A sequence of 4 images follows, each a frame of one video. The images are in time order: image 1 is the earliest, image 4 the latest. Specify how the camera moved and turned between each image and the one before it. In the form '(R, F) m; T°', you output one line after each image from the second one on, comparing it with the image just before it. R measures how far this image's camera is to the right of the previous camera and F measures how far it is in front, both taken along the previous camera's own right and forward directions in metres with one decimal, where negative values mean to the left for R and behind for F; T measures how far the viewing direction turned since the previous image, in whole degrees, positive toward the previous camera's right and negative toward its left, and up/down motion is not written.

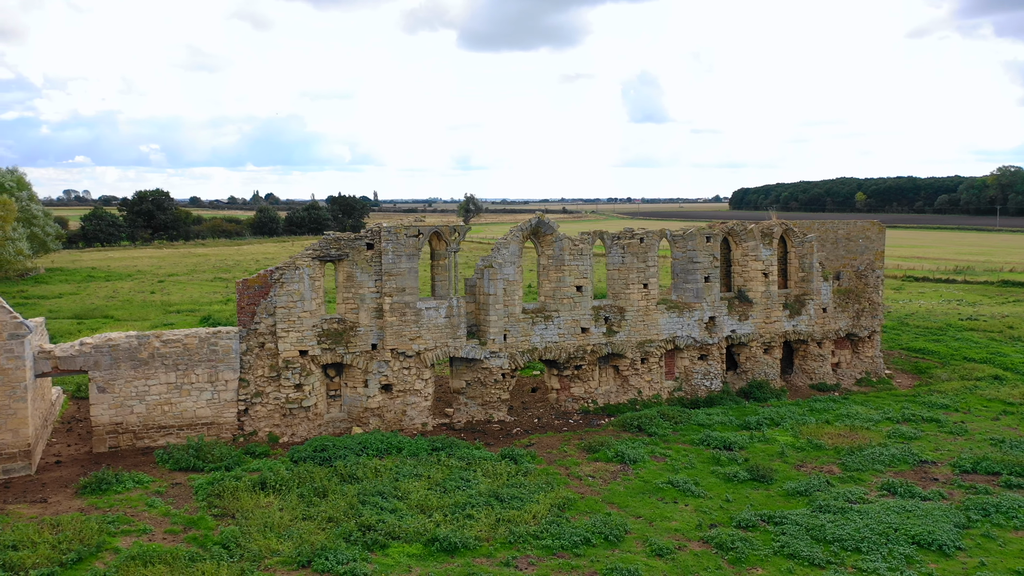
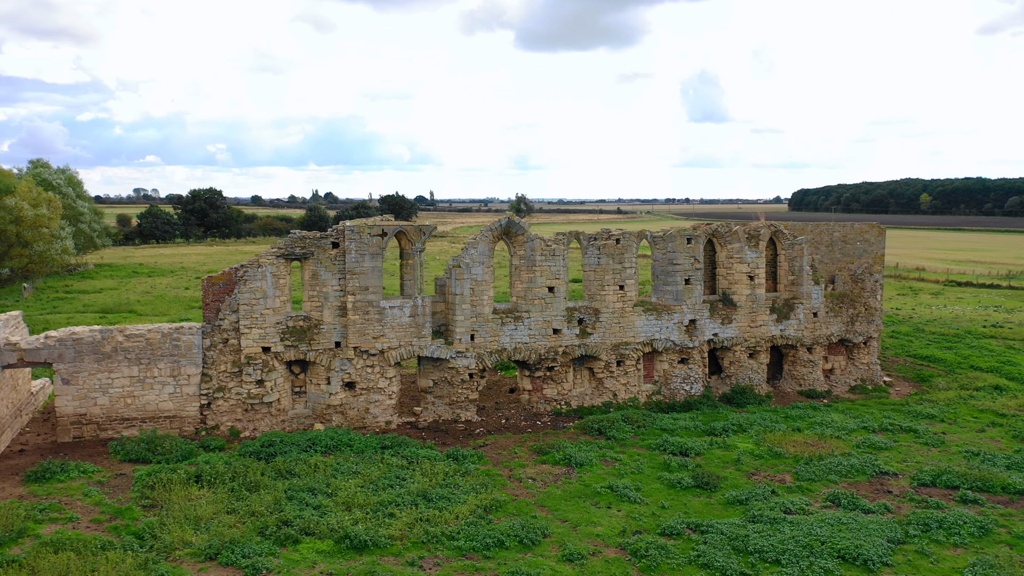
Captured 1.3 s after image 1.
(+1.9, +0.1) m; -4°
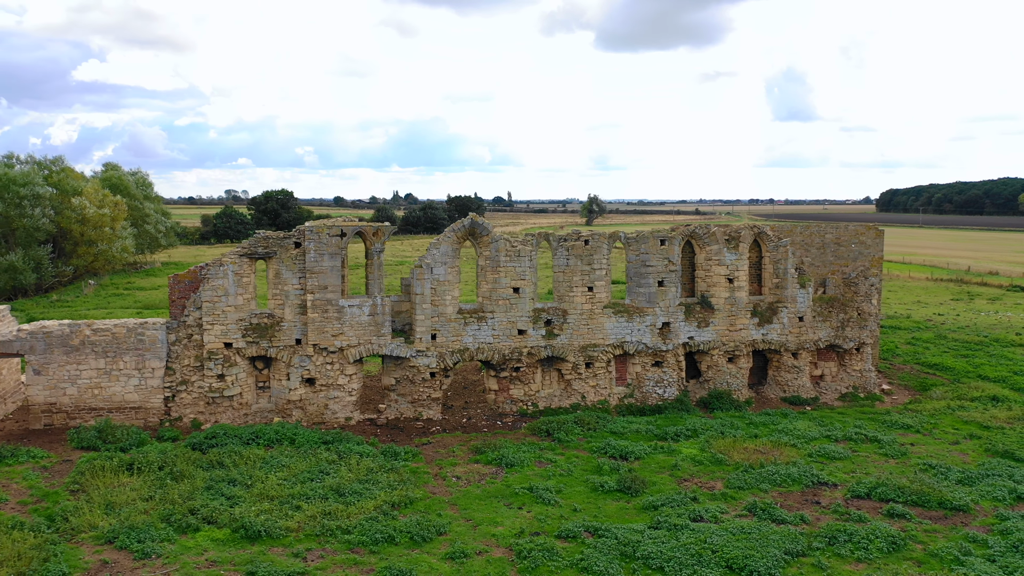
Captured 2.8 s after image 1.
(+2.6, 0.0) m; -6°
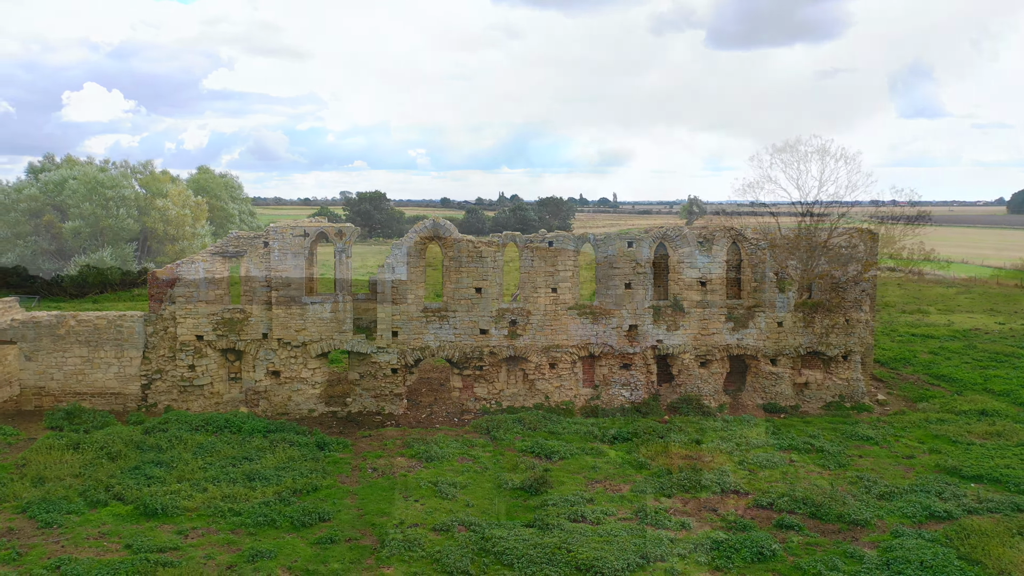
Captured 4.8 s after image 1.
(+3.3, -0.1) m; -8°
